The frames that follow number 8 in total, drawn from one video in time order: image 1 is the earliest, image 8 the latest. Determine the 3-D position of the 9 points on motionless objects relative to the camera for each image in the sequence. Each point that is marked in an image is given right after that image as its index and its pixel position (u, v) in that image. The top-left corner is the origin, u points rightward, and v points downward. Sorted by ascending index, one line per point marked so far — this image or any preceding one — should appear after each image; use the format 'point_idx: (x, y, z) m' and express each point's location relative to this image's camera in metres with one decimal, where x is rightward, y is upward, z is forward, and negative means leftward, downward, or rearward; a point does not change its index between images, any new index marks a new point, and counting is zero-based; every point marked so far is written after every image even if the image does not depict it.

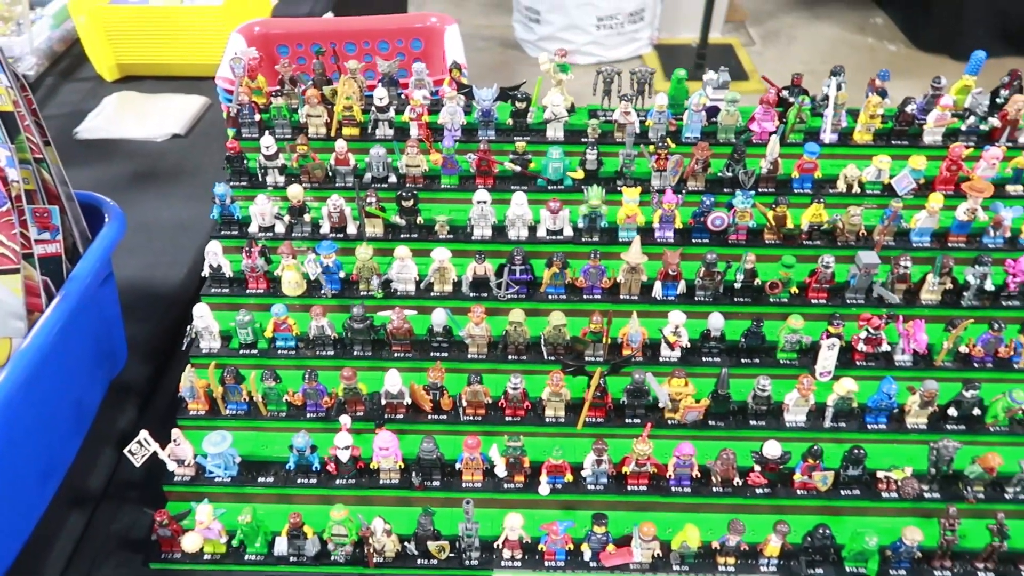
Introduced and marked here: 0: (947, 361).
0: (+1.5, -0.2, +2.6) m
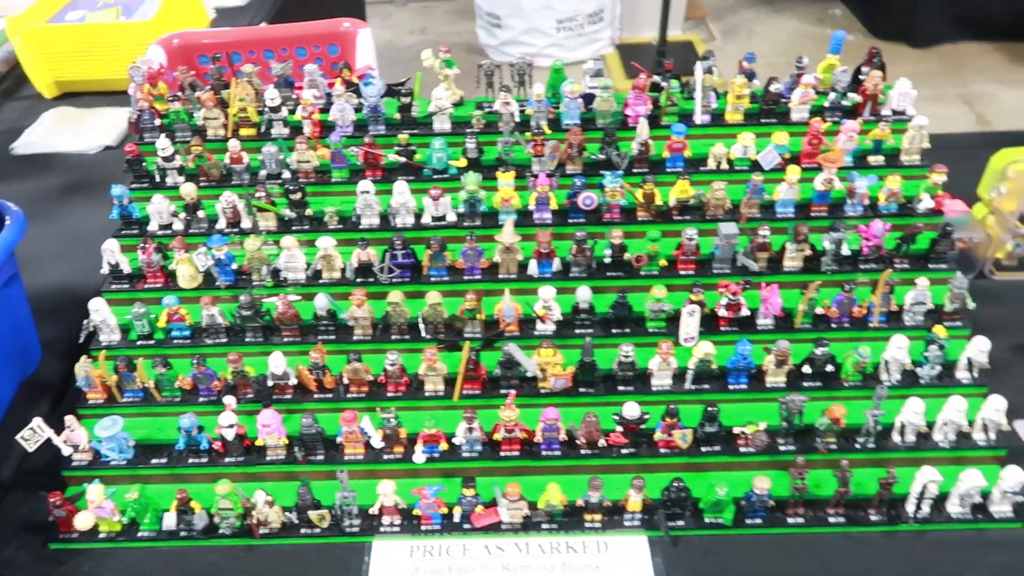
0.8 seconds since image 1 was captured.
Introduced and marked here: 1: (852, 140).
0: (+1.0, -0.1, +2.7) m
1: (+1.3, +0.6, +3.0) m
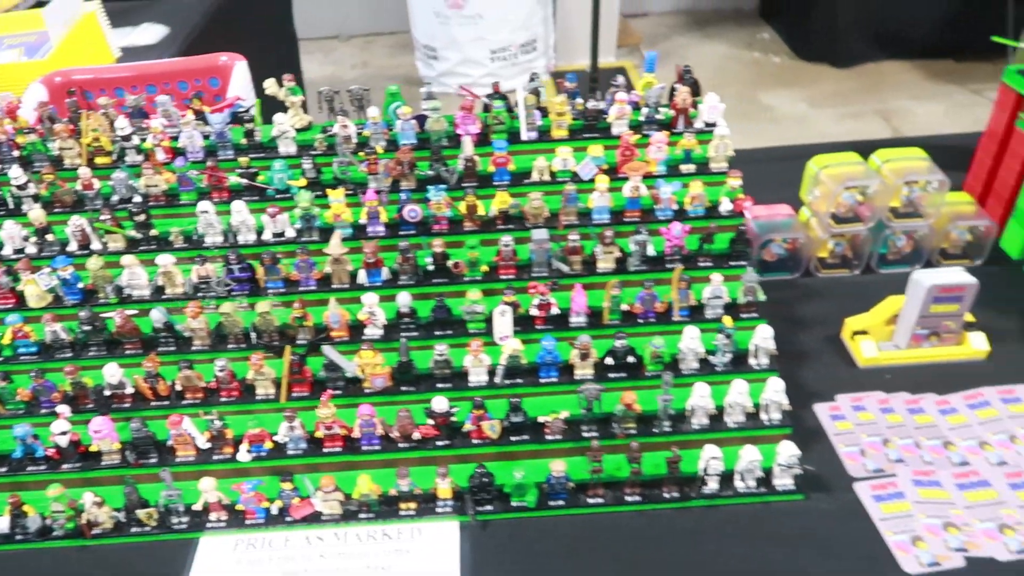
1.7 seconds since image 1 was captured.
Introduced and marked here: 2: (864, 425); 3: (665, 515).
0: (+0.4, -0.1, +3.0) m
1: (+0.6, +0.6, +3.2) m
2: (+1.4, -0.5, +3.0) m
3: (+0.5, -0.8, +2.7) m
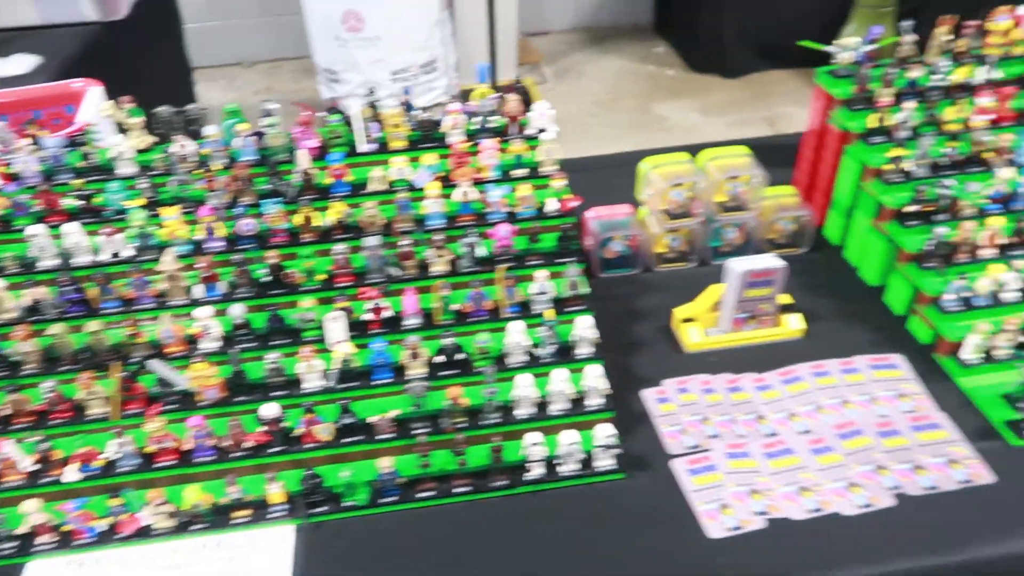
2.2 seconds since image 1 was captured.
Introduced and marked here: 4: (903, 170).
0: (-0.3, -0.1, +3.1) m
1: (-0.1, +0.6, +3.4) m
2: (+0.7, -0.5, +3.2) m
3: (-0.1, -0.8, +2.9) m
4: (+1.8, +0.5, +3.6) m
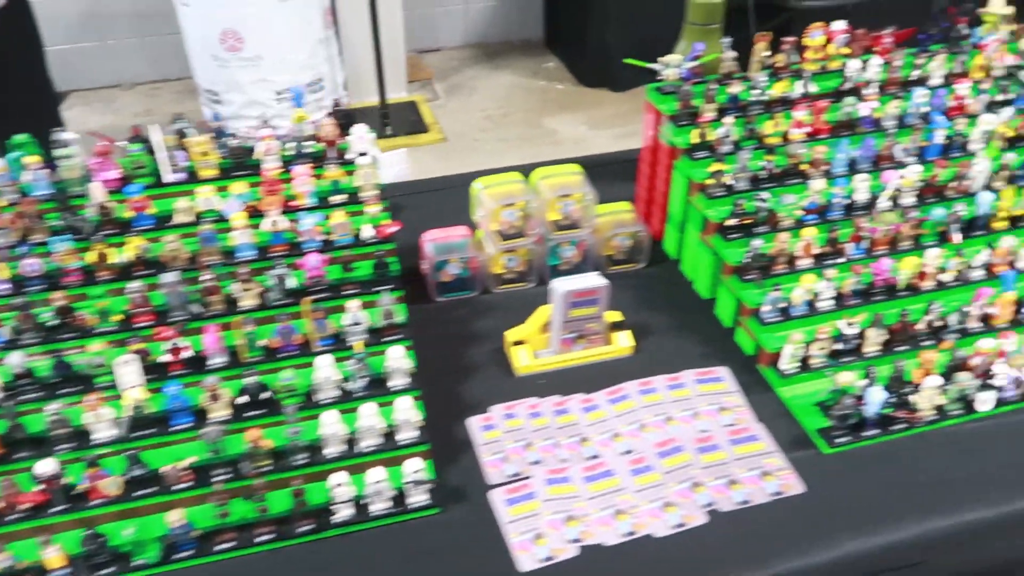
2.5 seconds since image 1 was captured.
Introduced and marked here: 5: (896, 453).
0: (-1.0, -0.3, +2.9) m
1: (-0.9, +0.4, +3.2) m
2: (0.0, -0.6, +3.2) m
3: (-0.7, -0.9, +2.7) m
4: (+1.0, +0.5, +3.7) m
5: (+1.5, -0.6, +3.0) m
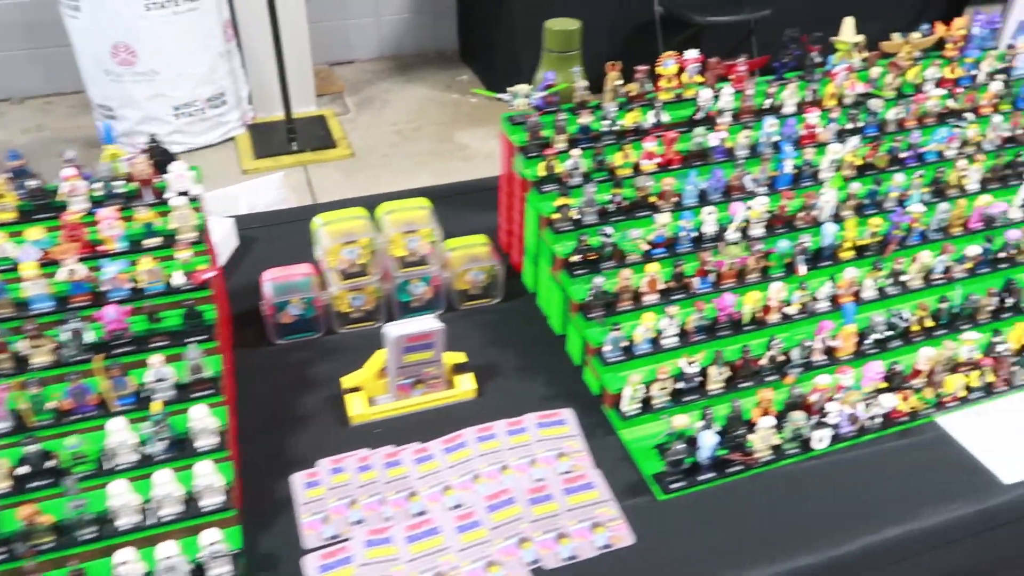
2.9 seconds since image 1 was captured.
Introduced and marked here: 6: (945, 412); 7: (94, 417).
0: (-1.6, -0.5, +2.7) m
1: (-1.6, +0.2, +3.0) m
2: (-0.7, -0.8, +3.0) m
3: (-1.4, -1.1, +2.5) m
4: (+0.3, +0.3, +3.6) m
5: (+0.8, -0.8, +3.0) m
6: (+1.9, -0.5, +3.3) m
7: (-1.5, -0.4, +2.7) m
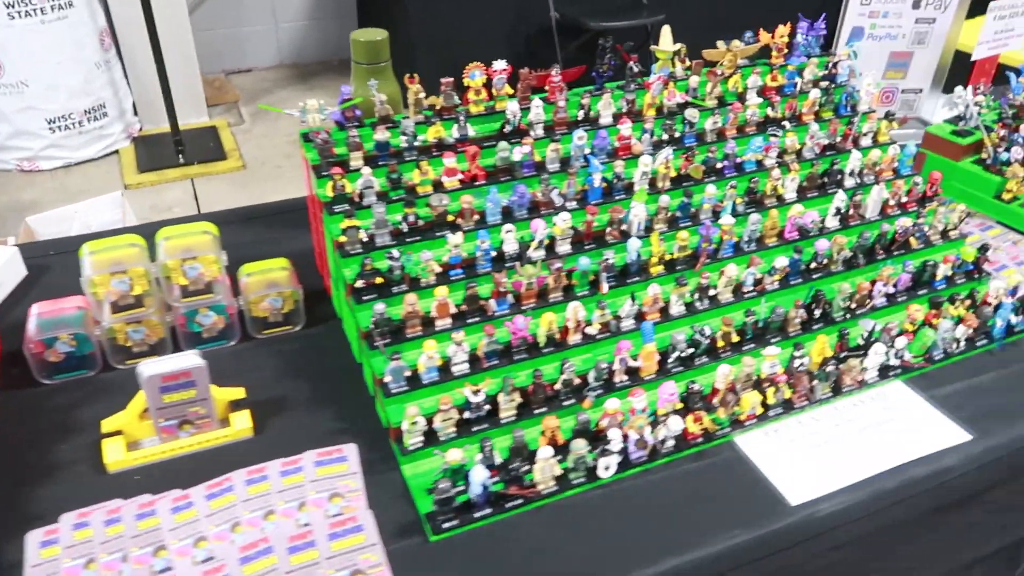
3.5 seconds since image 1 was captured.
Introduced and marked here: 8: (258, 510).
0: (-2.5, -0.6, +2.4) m
1: (-2.4, +0.1, +2.7) m
2: (-1.5, -0.9, +2.7) m
3: (-2.2, -1.3, +2.2) m
4: (-0.7, +0.2, +3.4) m
5: (0.0, -0.9, +2.8) m
6: (+1.0, -0.6, +3.3) m
7: (-2.3, -0.6, +2.4) m
8: (-0.9, -0.8, +2.9) m
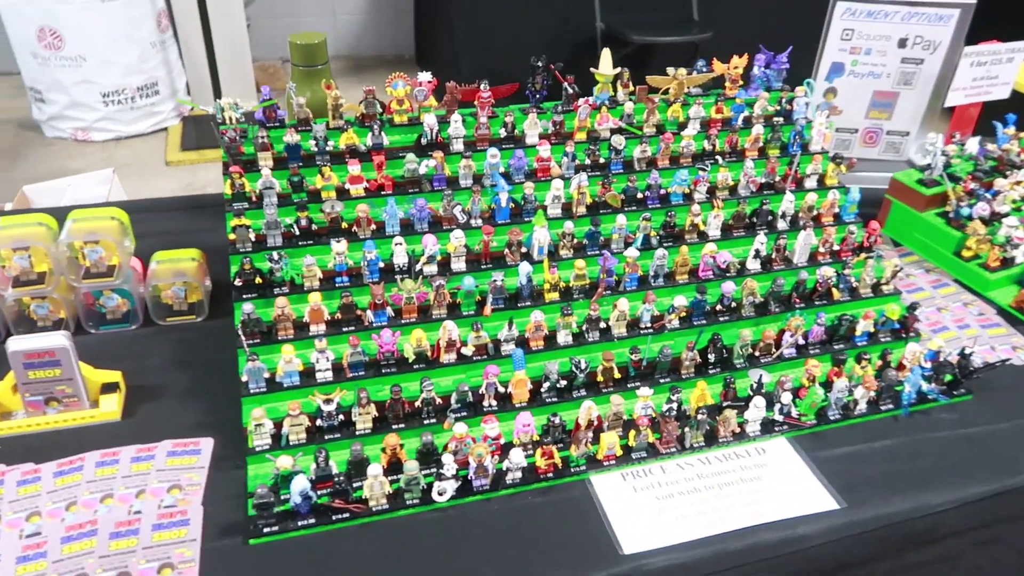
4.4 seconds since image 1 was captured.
0: (-3.1, -0.4, +2.6) m
1: (-3.0, +0.3, +2.9) m
2: (-2.2, -0.8, +2.9) m
3: (-2.9, -1.1, +2.4) m
4: (-1.2, +0.2, +3.4) m
5: (-0.7, -0.9, +2.8) m
6: (+0.4, -0.7, +3.2) m
7: (-3.0, -0.4, +2.6) m
8: (-1.6, -0.8, +3.0) m
